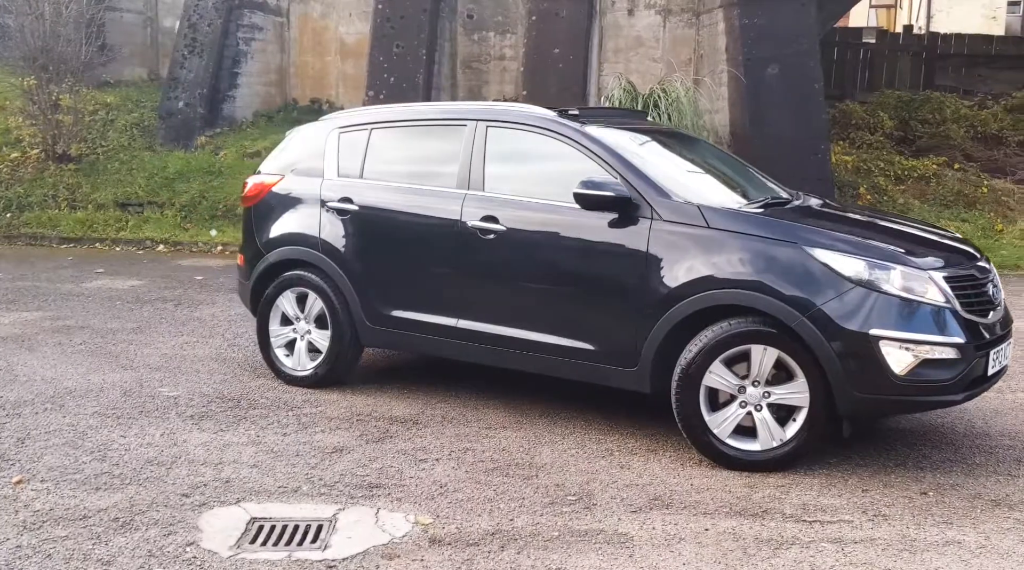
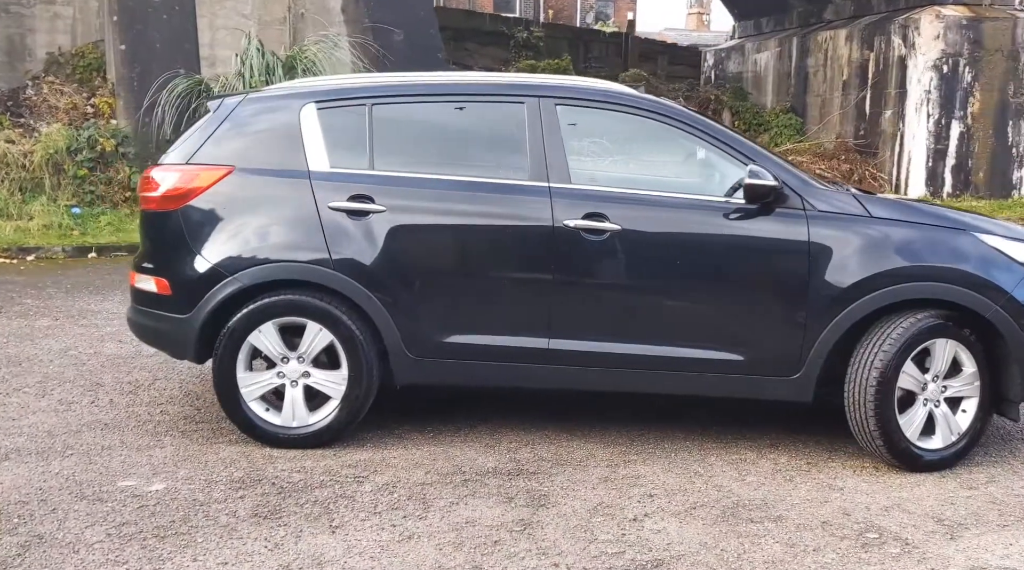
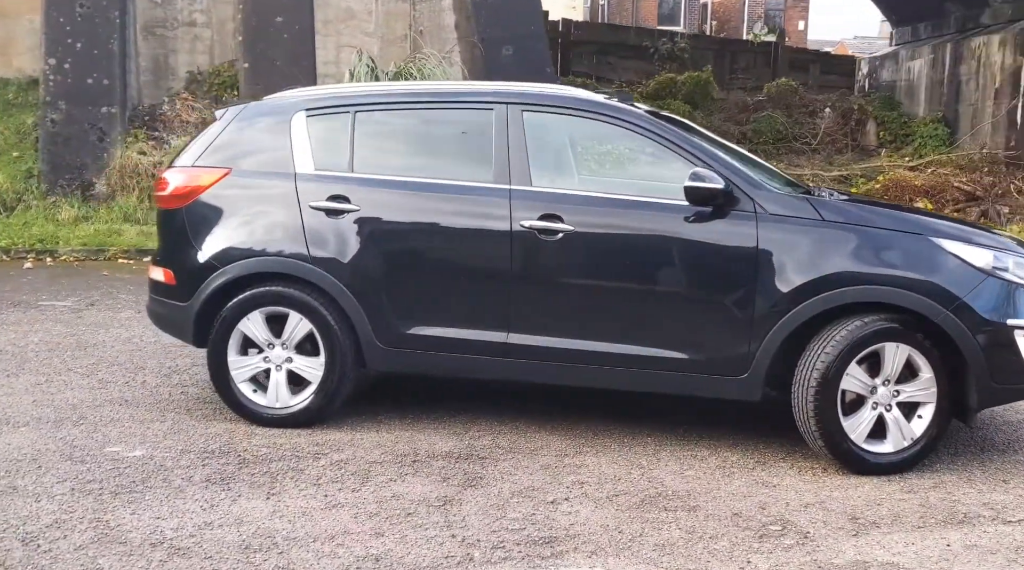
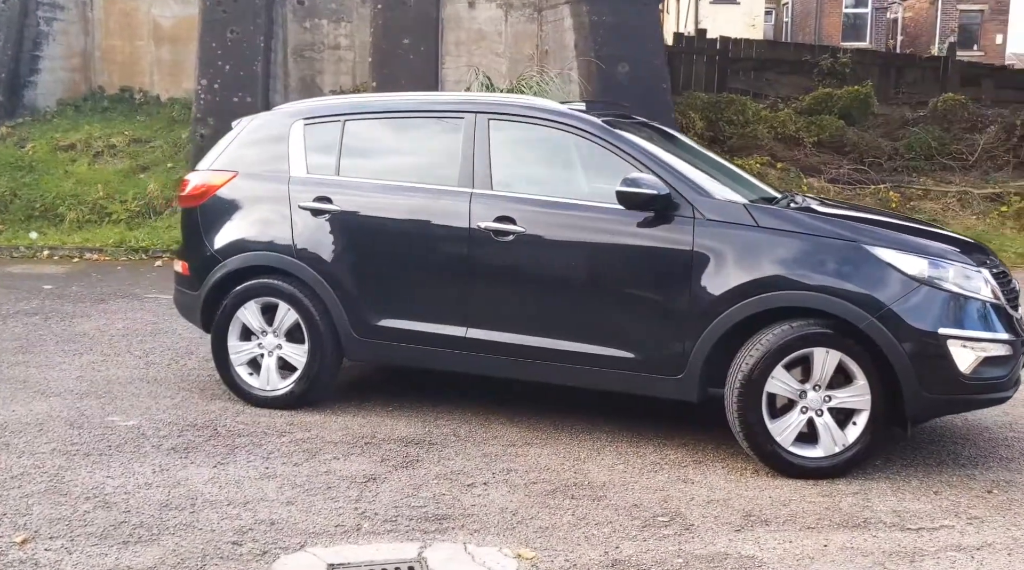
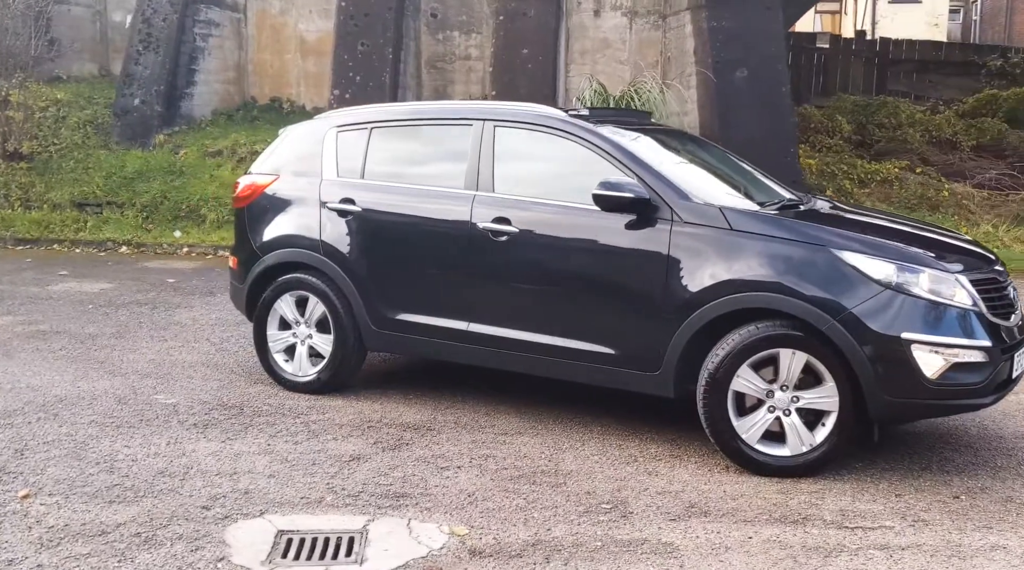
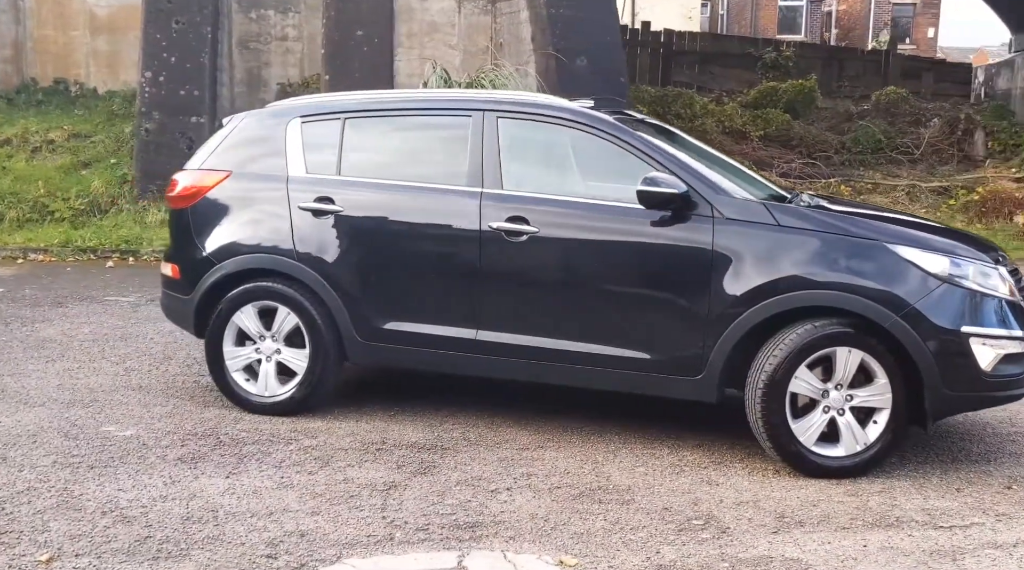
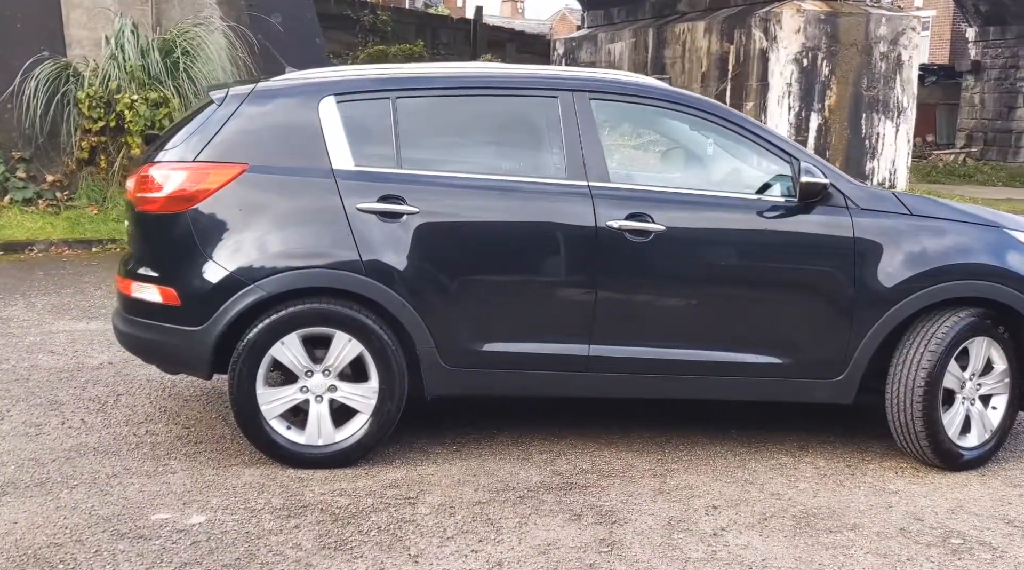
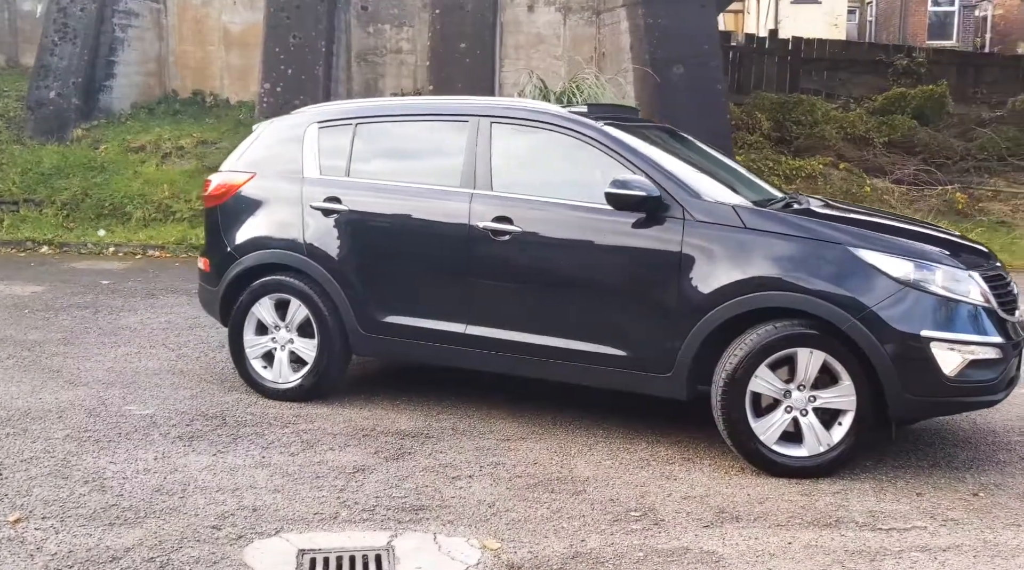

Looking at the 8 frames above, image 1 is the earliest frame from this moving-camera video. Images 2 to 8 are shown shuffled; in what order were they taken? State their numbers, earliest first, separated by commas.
5, 8, 4, 6, 3, 2, 7
